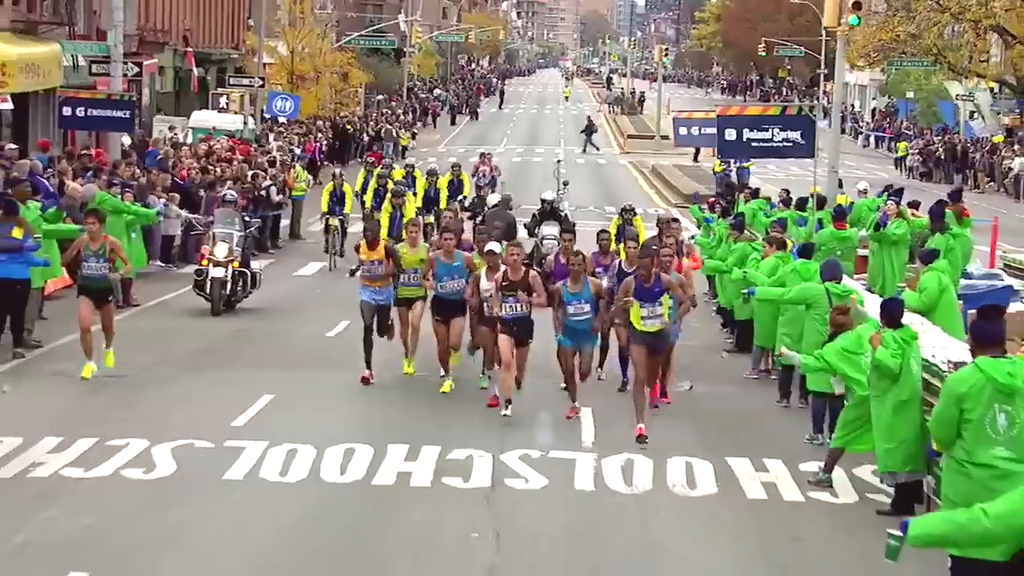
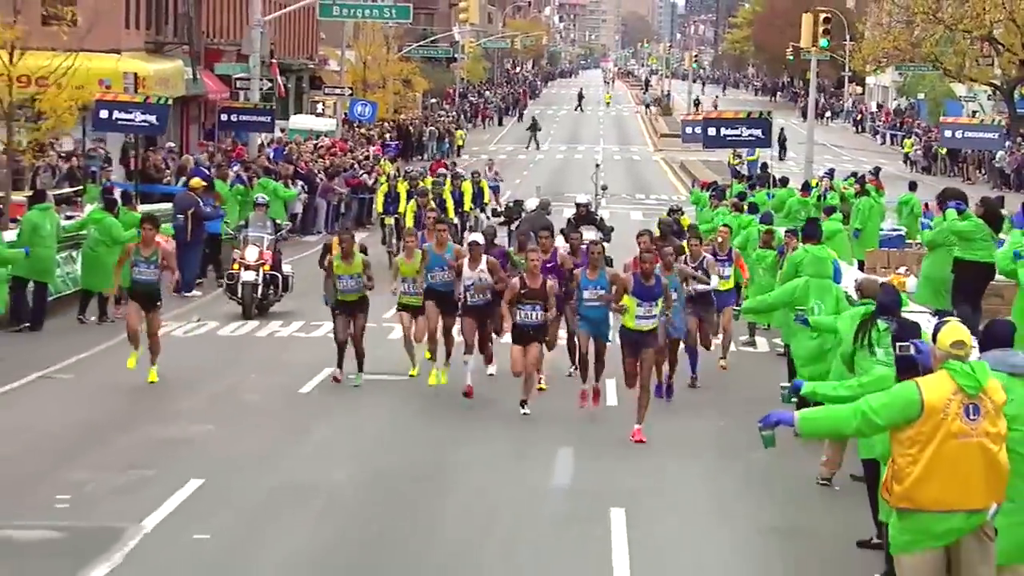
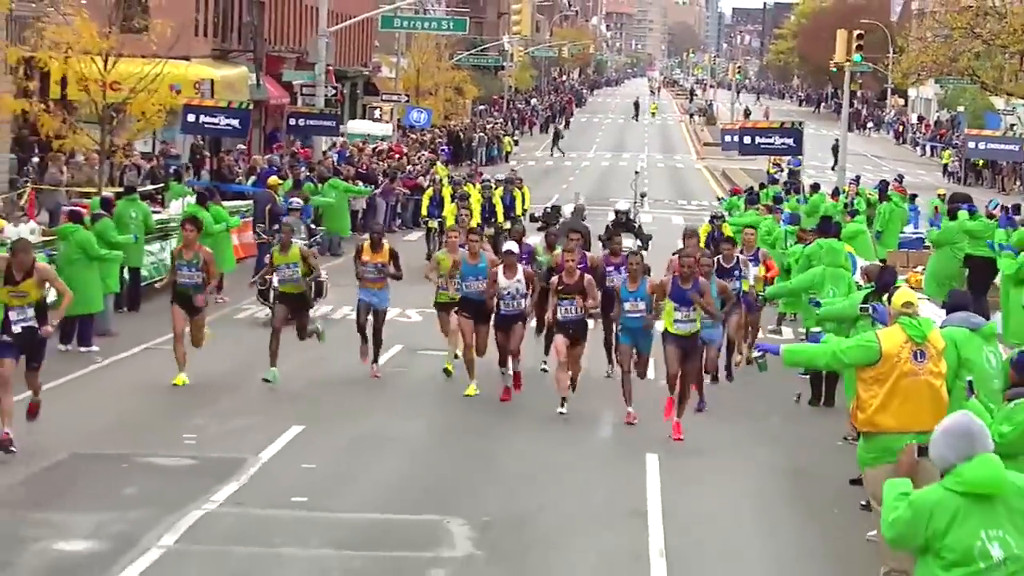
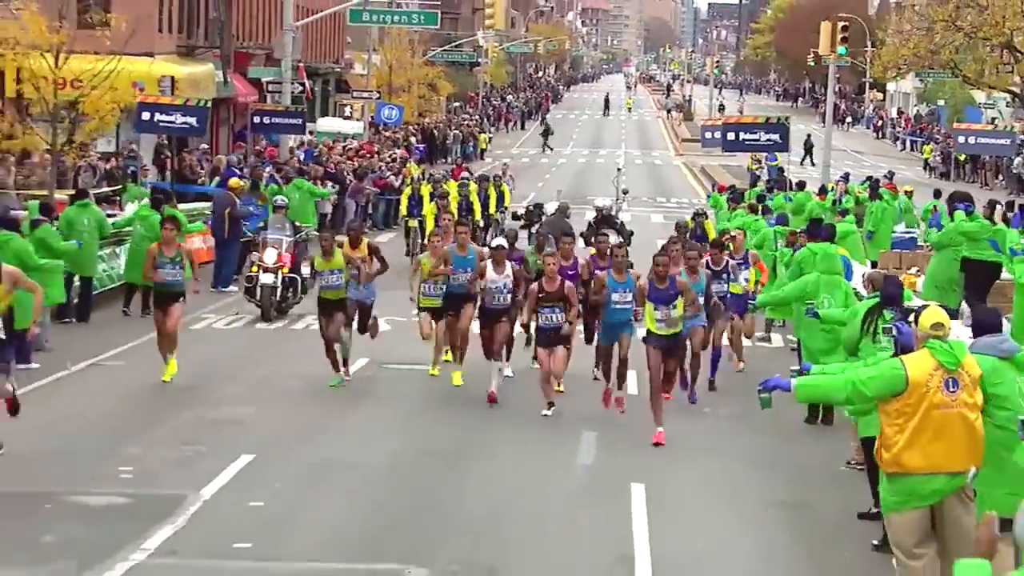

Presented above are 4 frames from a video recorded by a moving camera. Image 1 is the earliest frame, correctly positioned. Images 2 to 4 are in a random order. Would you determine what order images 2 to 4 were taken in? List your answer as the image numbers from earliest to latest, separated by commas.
2, 4, 3
